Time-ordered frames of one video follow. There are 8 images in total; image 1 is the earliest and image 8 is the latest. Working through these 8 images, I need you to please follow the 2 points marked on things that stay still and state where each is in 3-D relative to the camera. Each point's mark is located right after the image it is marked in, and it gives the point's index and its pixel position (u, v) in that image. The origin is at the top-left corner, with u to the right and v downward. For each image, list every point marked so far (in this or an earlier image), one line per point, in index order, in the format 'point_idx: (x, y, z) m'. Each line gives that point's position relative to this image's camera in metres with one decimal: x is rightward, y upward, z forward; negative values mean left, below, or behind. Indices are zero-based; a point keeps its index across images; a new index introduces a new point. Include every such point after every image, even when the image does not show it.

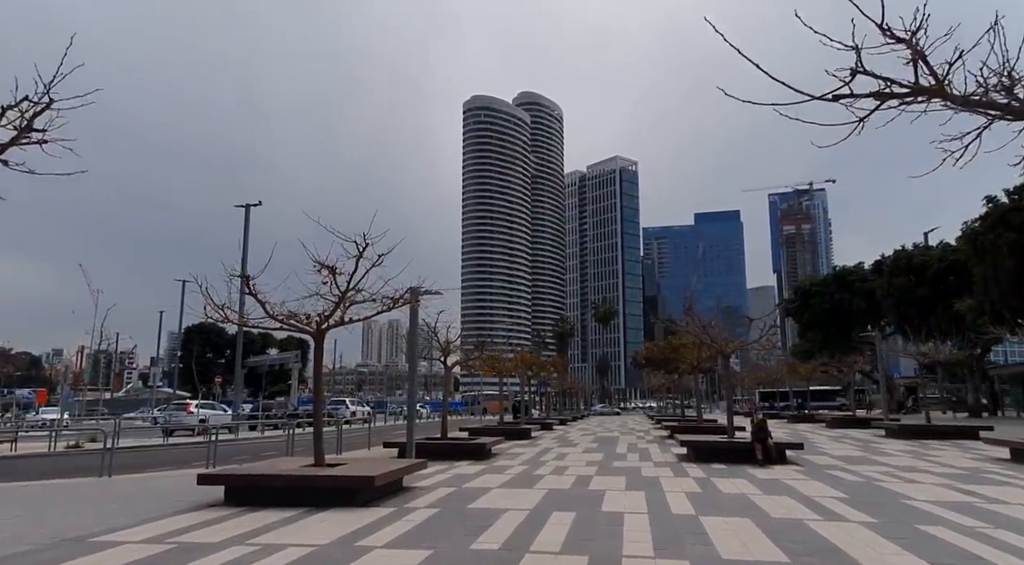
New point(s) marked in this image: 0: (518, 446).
0: (+0.1, -4.3, +18.1) m
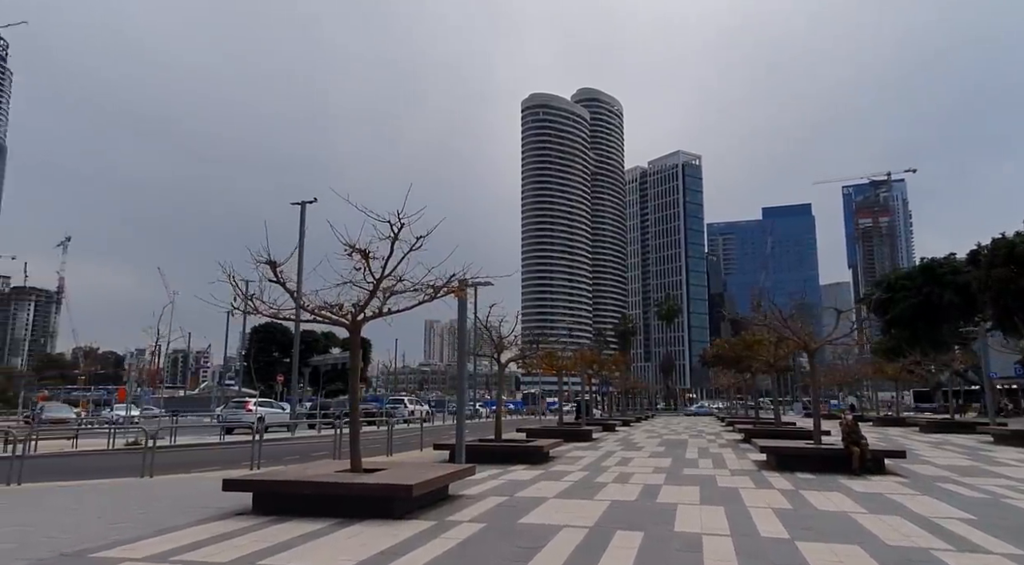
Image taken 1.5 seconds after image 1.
0: (+1.6, -4.1, +16.8) m
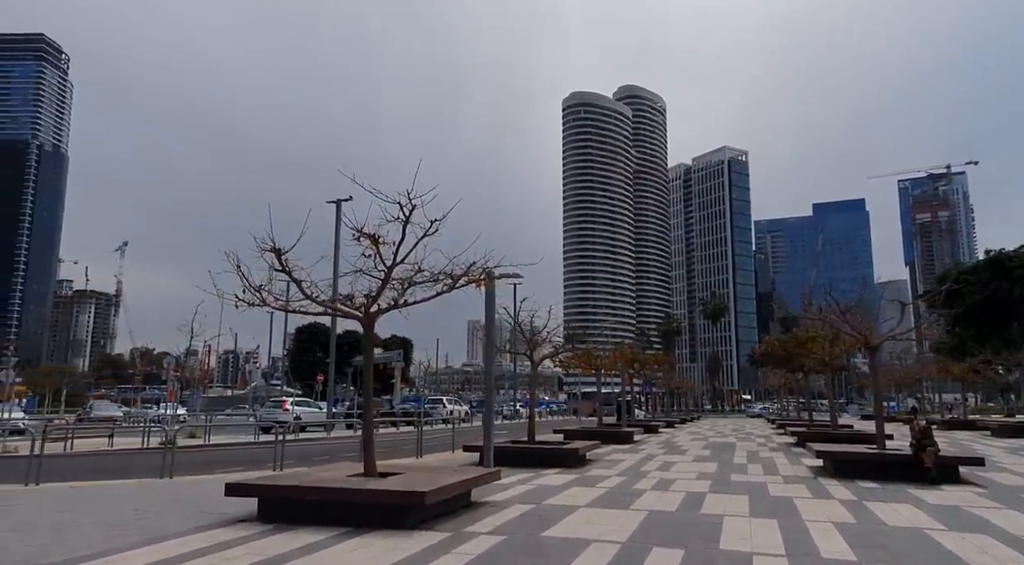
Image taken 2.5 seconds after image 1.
0: (+2.4, -3.9, +15.8) m
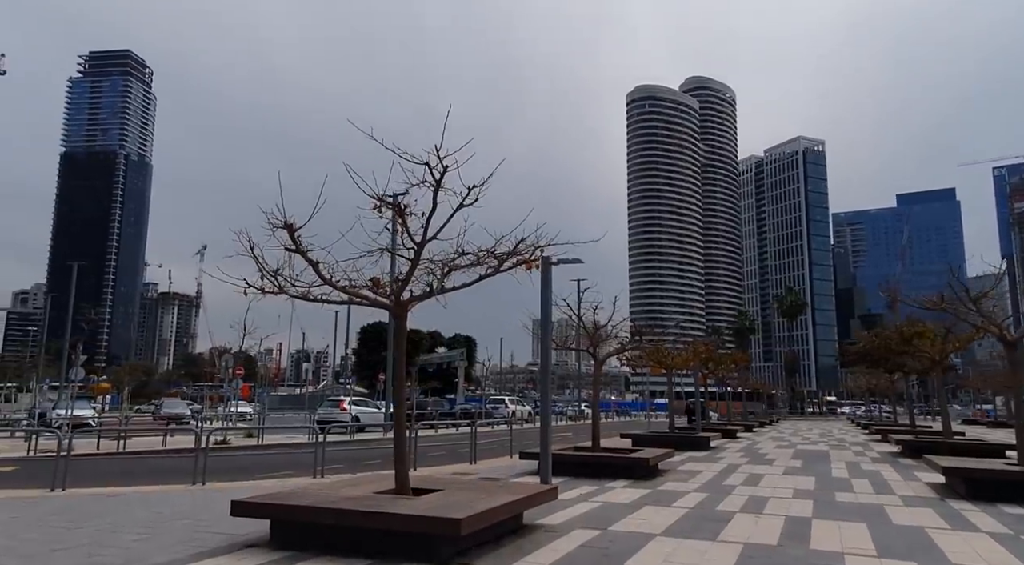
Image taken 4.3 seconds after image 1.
0: (+3.7, -3.7, +14.0) m
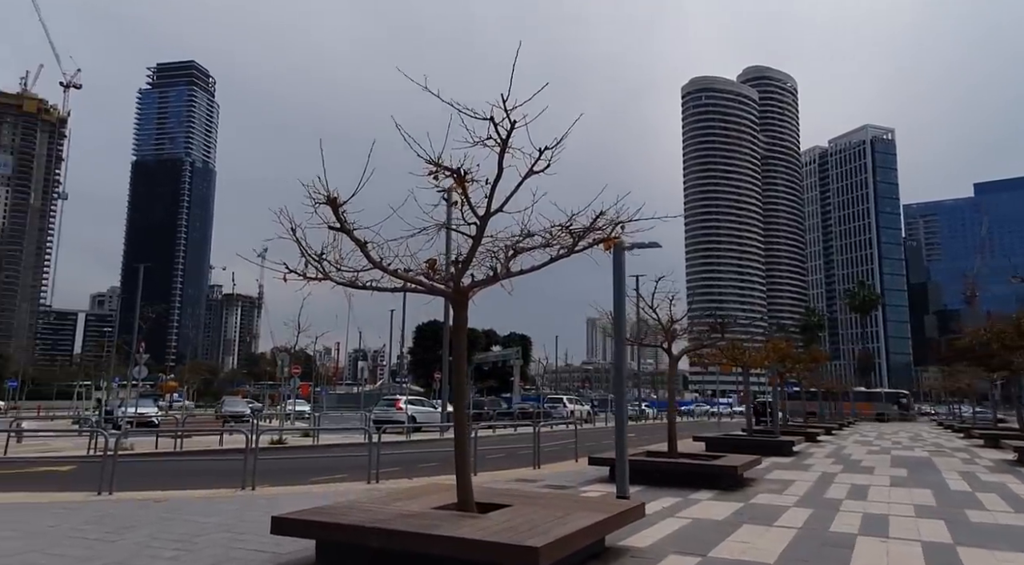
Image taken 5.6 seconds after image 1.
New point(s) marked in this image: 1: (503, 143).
0: (+5.0, -3.5, +12.6) m
1: (-0.1, +1.2, +5.7) m
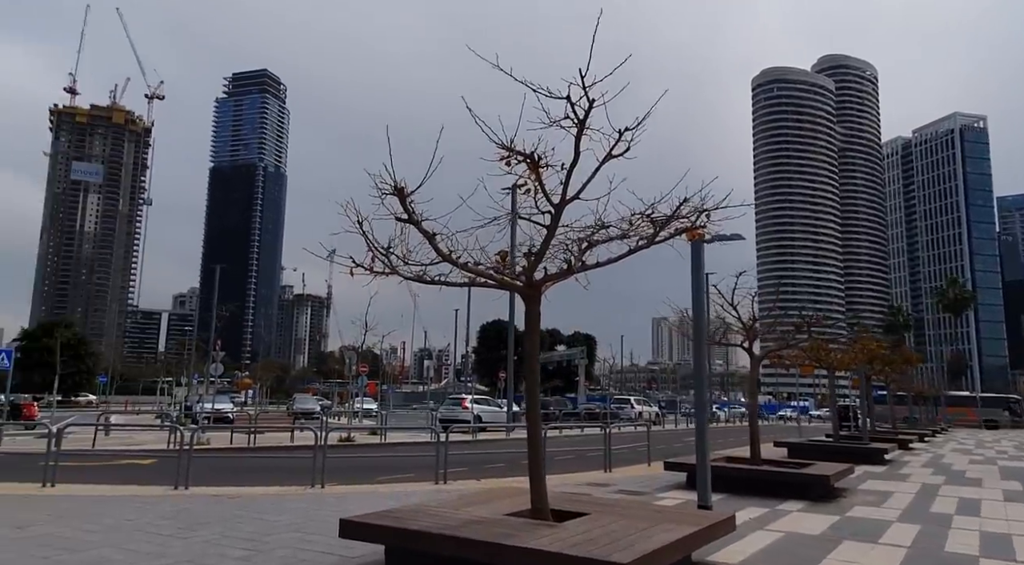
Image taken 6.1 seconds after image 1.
0: (+6.2, -3.4, +11.7) m
1: (+0.5, +1.2, +5.3) m
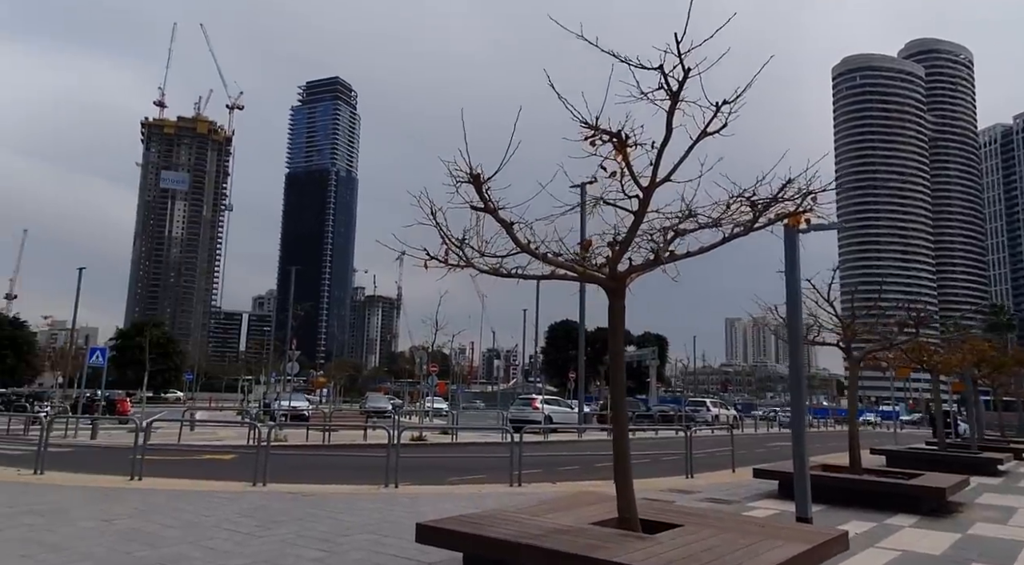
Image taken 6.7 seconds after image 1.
0: (+7.5, -3.3, +10.6) m
1: (+1.1, +1.3, +4.8) m
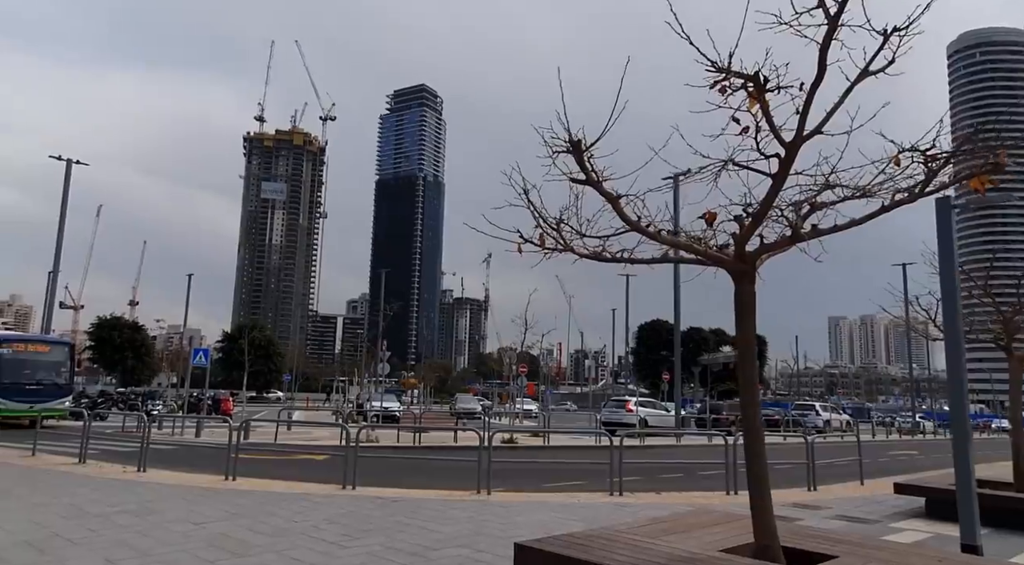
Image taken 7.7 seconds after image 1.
0: (+8.8, -3.0, +8.8) m
1: (+1.8, +1.4, +3.8) m
